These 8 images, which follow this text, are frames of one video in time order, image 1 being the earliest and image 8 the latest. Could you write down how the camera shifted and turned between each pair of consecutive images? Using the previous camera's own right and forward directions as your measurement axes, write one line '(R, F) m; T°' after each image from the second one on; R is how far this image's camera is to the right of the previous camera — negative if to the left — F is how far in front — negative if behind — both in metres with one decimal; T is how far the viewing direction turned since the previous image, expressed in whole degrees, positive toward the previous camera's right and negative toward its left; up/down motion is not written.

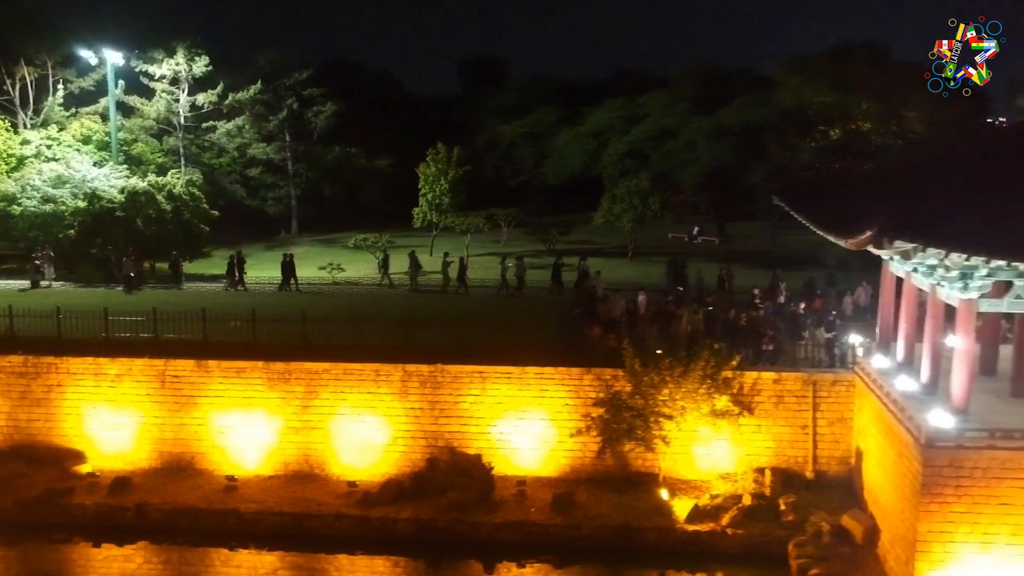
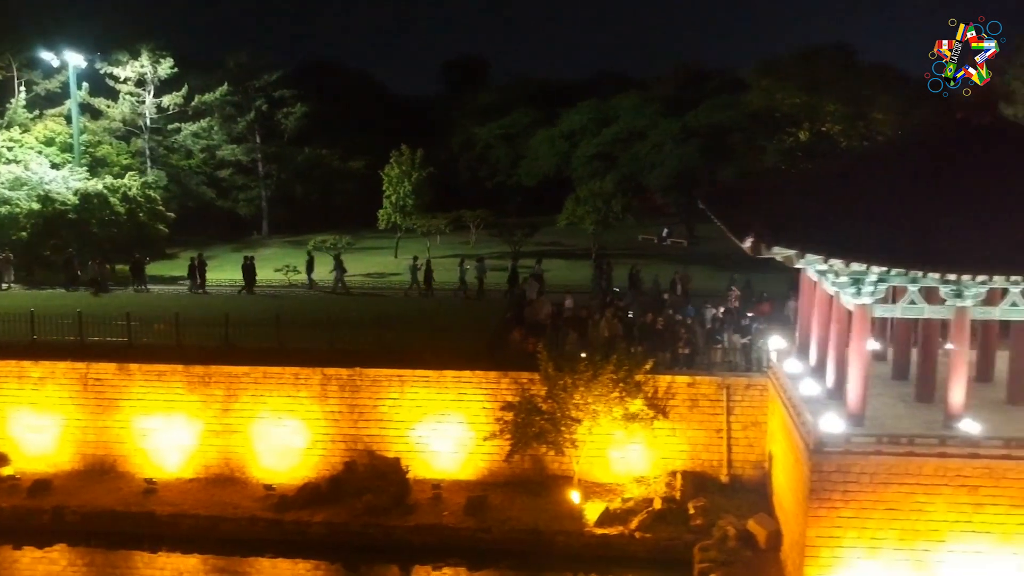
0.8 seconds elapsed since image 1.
(+1.5, 0.0) m; 0°
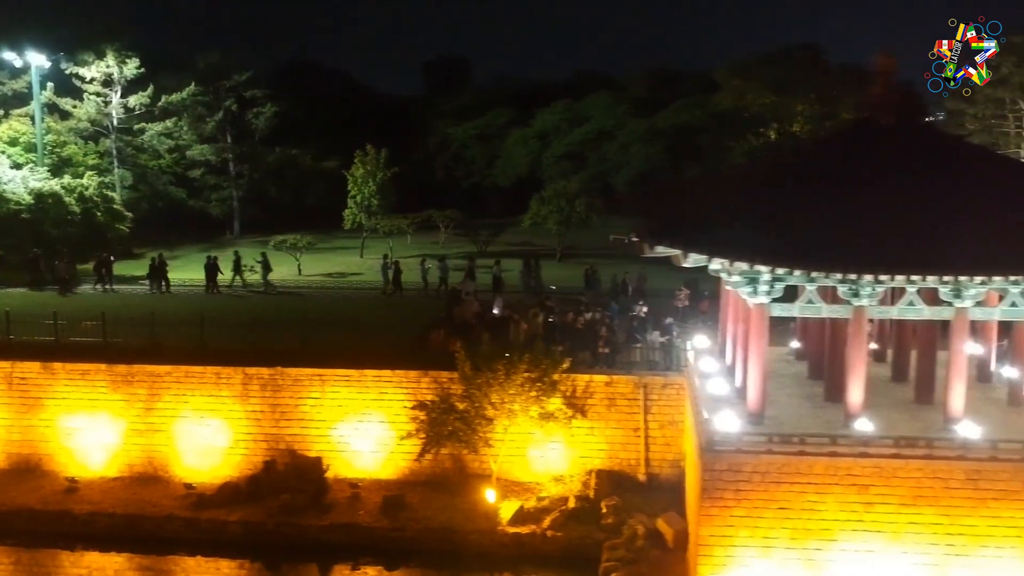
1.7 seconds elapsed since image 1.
(+1.5, 0.0) m; 0°
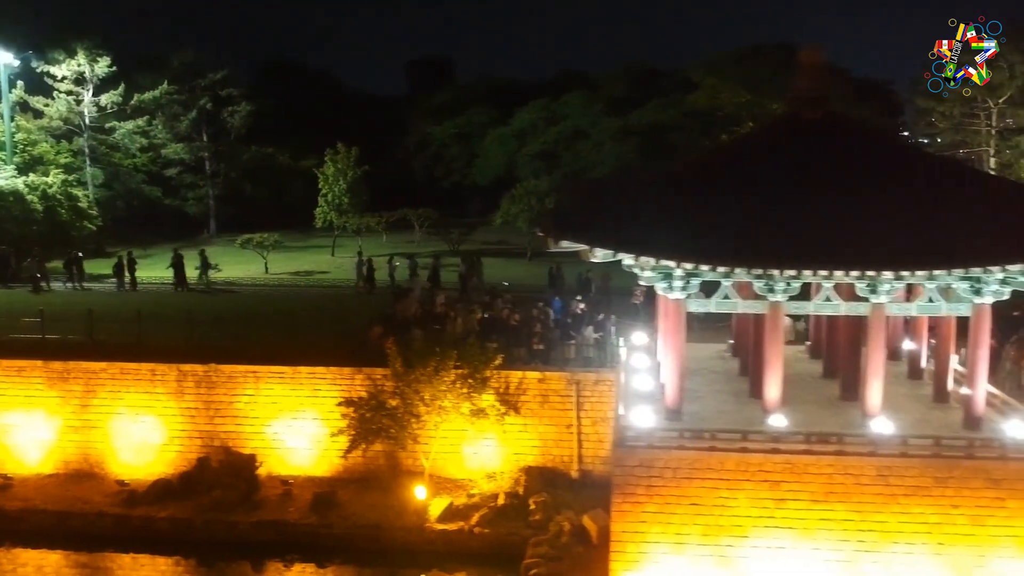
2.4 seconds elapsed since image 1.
(+1.2, +0.1) m; 0°
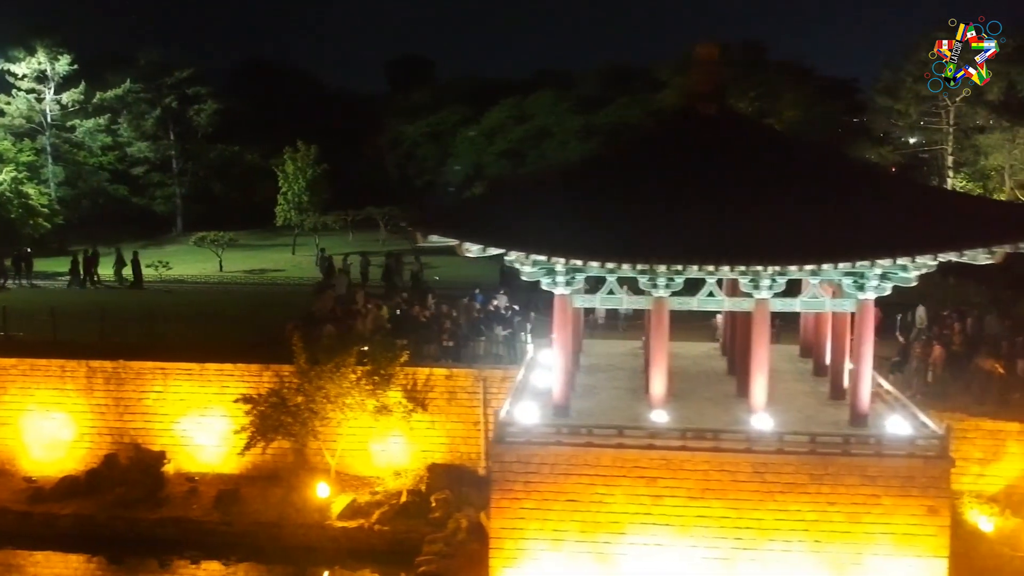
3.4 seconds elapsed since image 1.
(+1.7, +0.1) m; 0°
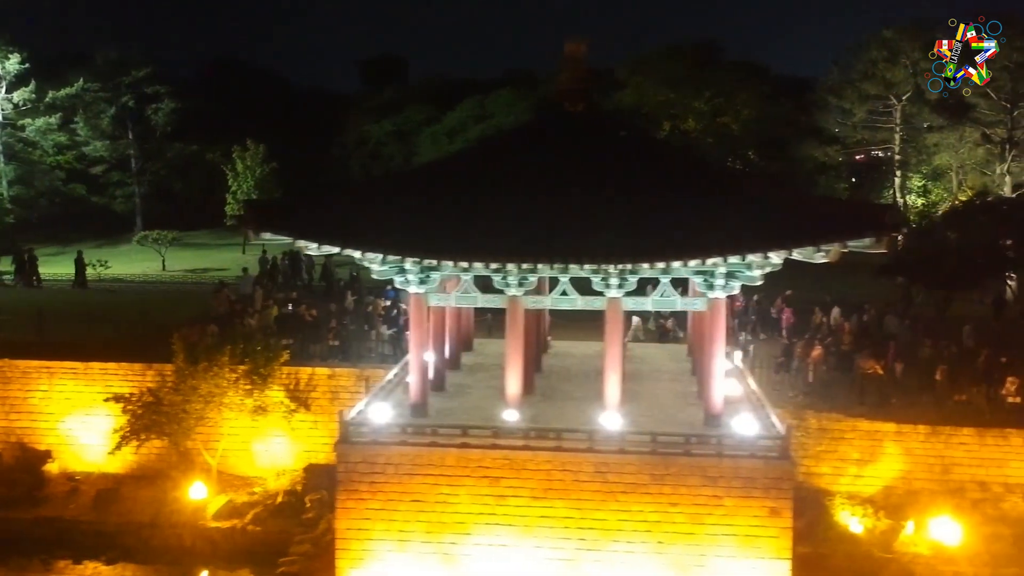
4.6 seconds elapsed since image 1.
(+2.1, +0.1) m; 0°
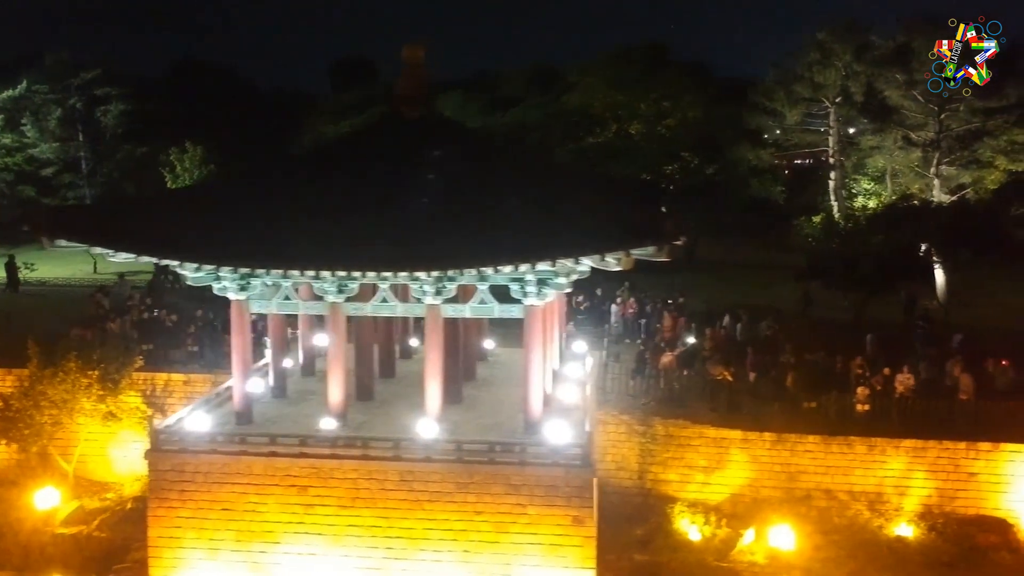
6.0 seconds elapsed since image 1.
(+2.5, +0.1) m; 0°
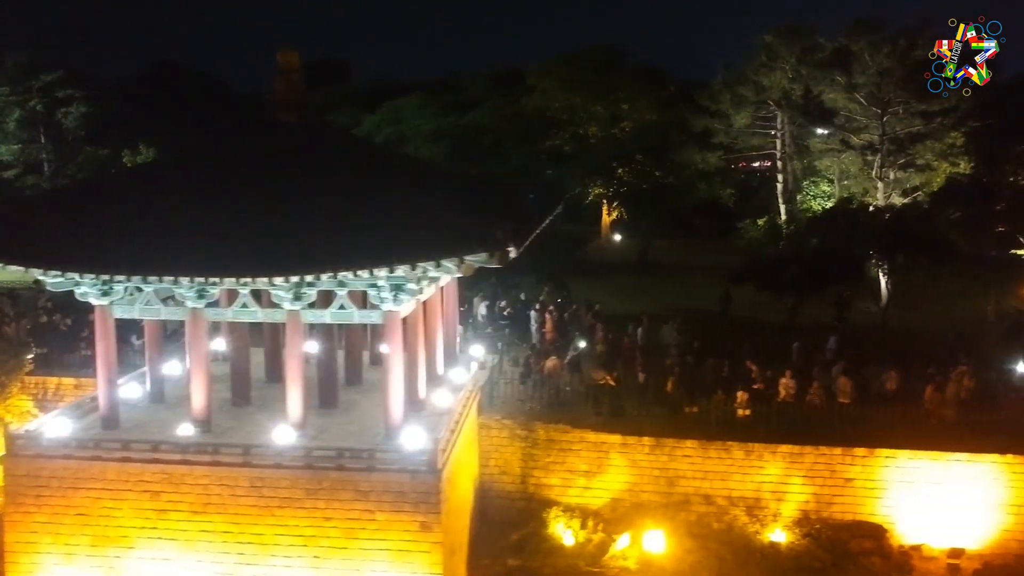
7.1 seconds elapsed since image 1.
(+2.0, 0.0) m; 0°
